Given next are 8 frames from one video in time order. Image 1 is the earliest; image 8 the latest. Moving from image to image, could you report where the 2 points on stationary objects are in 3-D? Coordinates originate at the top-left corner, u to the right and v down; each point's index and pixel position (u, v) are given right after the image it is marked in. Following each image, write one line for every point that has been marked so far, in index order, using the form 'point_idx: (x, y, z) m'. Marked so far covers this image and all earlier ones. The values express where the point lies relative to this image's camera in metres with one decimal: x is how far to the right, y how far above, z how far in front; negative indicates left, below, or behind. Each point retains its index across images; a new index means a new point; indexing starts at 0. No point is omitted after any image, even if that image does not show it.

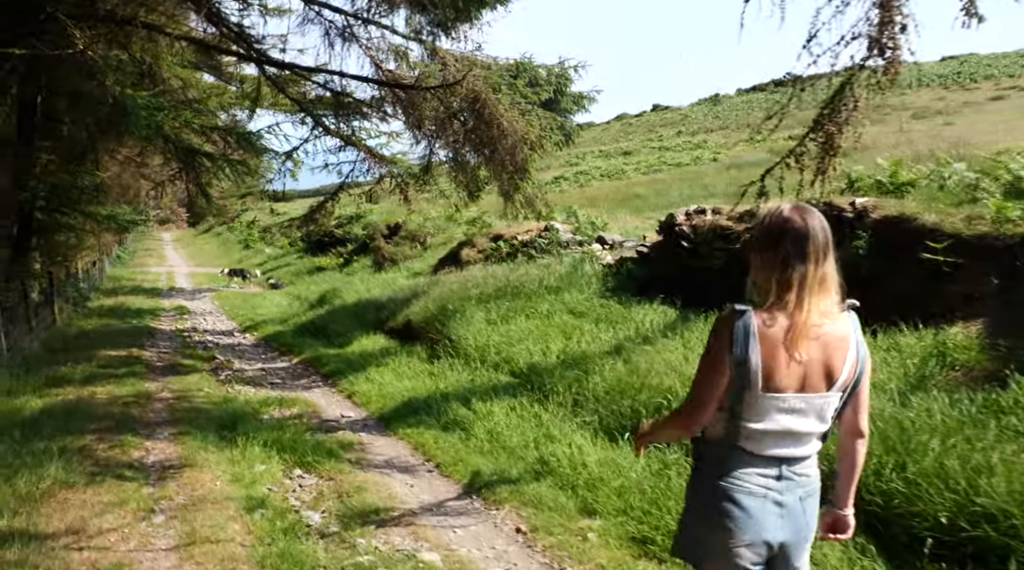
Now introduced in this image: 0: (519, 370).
0: (+0.1, -0.8, +8.2) m
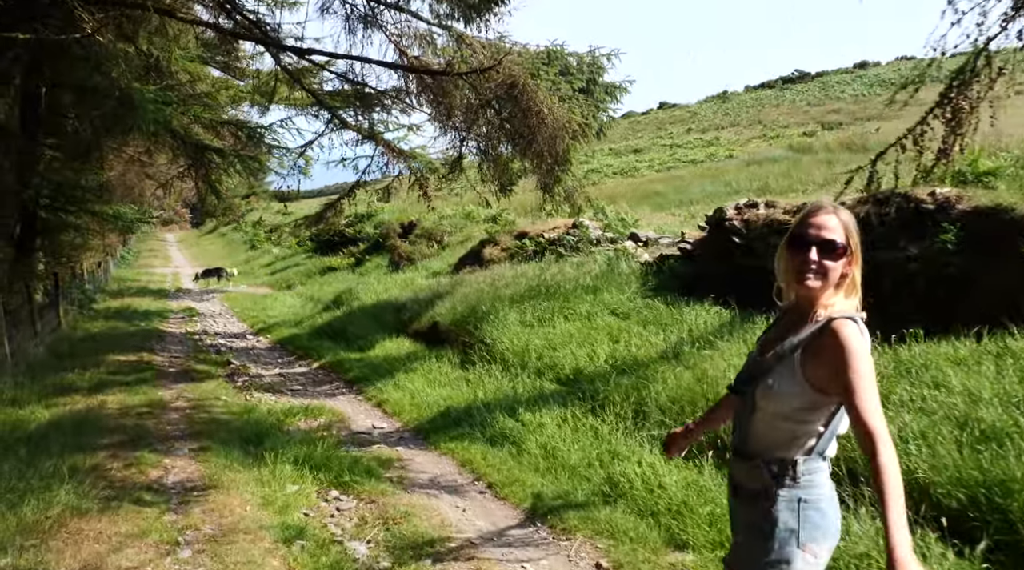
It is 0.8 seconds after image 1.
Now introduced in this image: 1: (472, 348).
0: (+0.5, -0.8, +7.5) m
1: (-0.4, -0.7, +9.2) m
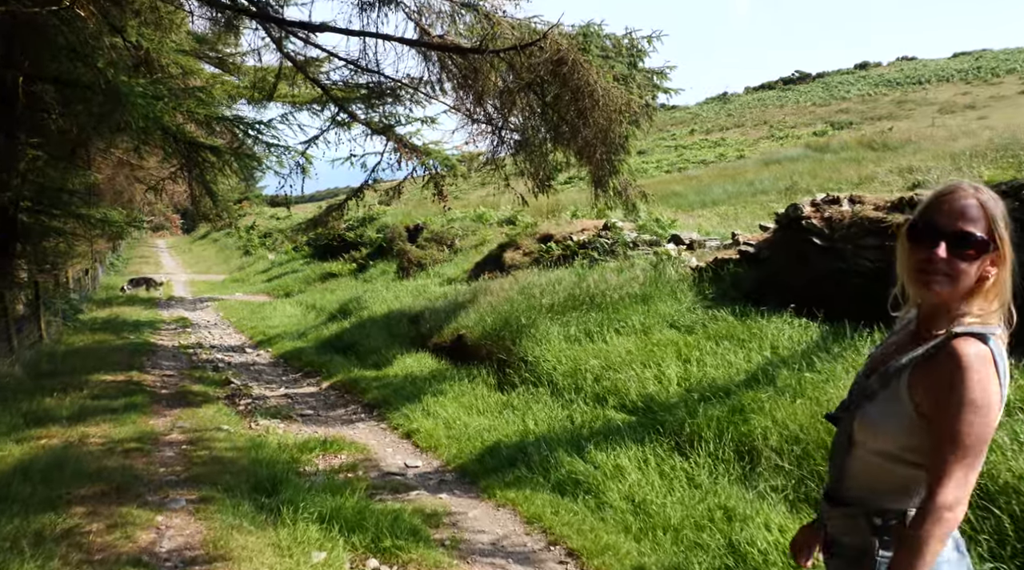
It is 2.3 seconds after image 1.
0: (+0.9, -0.9, +6.4) m
1: (0.0, -0.8, +8.1) m
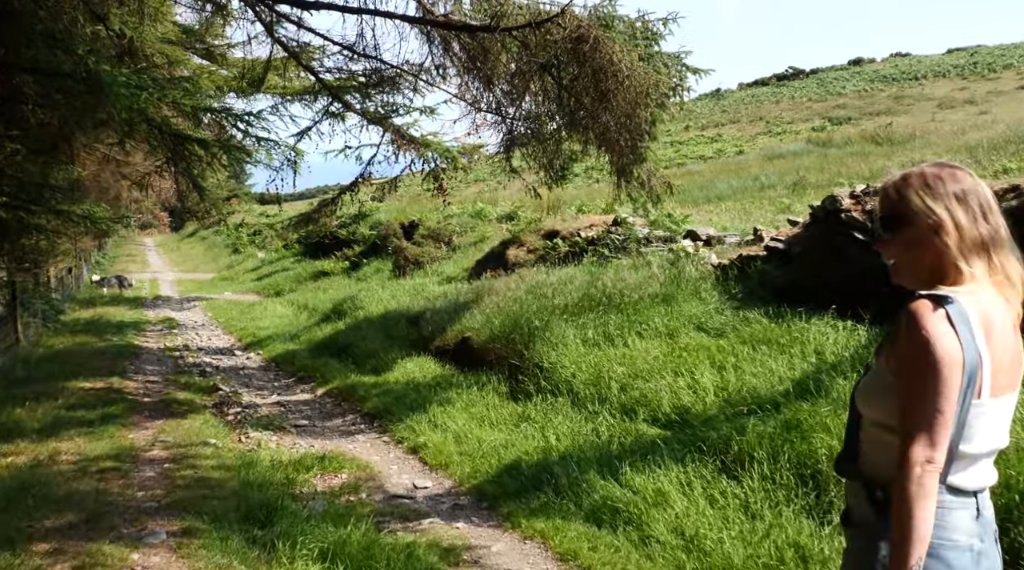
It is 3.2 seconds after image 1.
0: (+1.1, -0.9, +5.7) m
1: (+0.1, -0.8, +7.4) m
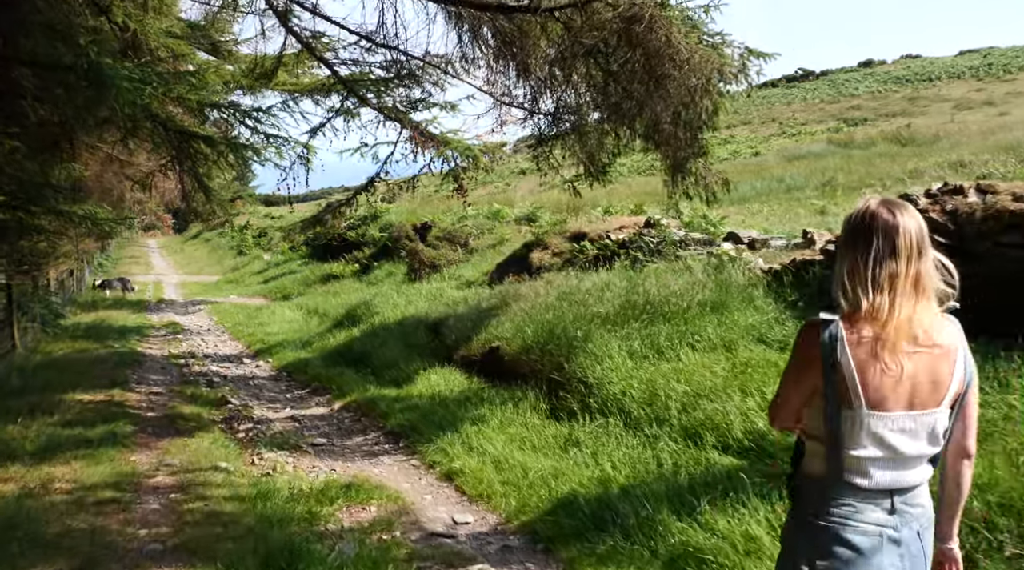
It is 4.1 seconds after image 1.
0: (+1.4, -1.0, +5.1) m
1: (+0.4, -0.8, +6.8) m
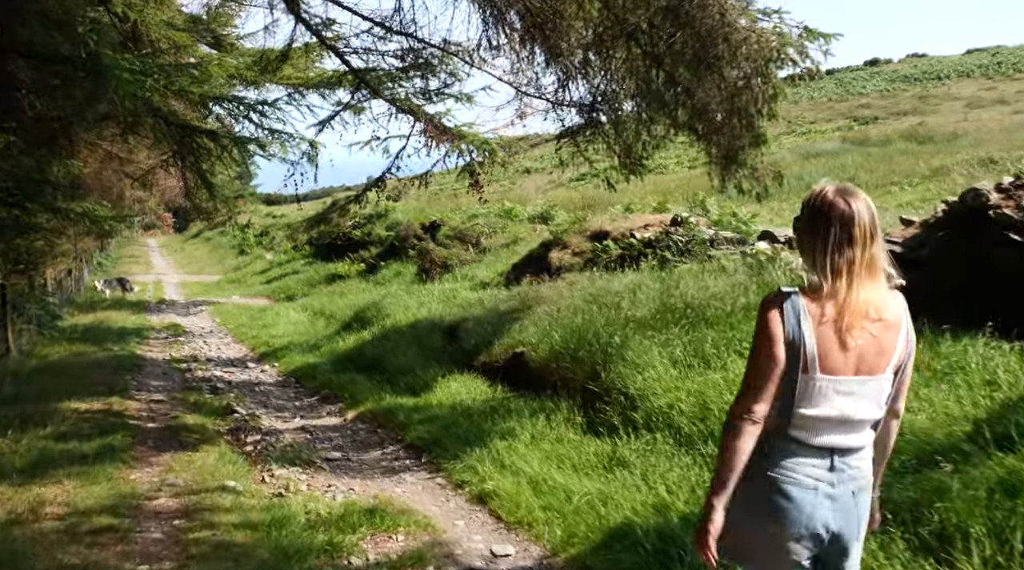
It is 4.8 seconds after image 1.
0: (+1.6, -1.0, +4.5) m
1: (+0.6, -0.8, +6.2) m
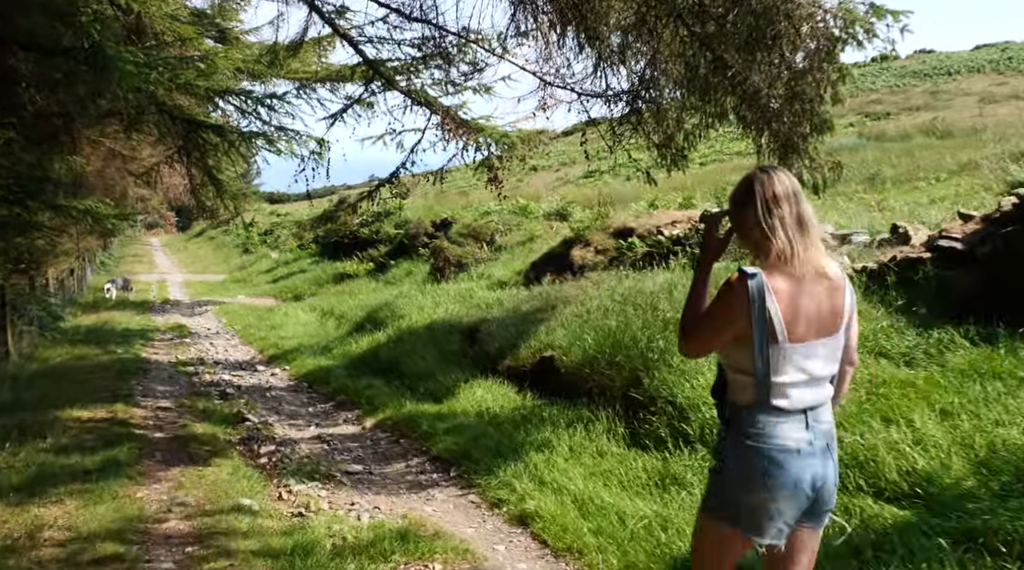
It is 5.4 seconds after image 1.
0: (+1.9, -1.0, +4.1) m
1: (+0.9, -0.8, +5.7) m
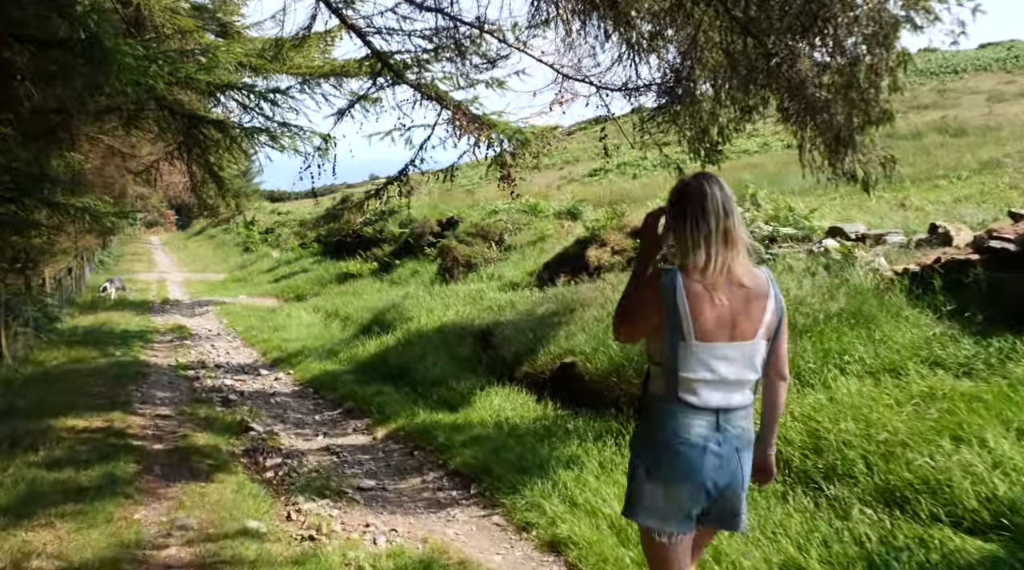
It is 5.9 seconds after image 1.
0: (+2.0, -1.0, +3.7) m
1: (+1.1, -0.9, +5.3) m
